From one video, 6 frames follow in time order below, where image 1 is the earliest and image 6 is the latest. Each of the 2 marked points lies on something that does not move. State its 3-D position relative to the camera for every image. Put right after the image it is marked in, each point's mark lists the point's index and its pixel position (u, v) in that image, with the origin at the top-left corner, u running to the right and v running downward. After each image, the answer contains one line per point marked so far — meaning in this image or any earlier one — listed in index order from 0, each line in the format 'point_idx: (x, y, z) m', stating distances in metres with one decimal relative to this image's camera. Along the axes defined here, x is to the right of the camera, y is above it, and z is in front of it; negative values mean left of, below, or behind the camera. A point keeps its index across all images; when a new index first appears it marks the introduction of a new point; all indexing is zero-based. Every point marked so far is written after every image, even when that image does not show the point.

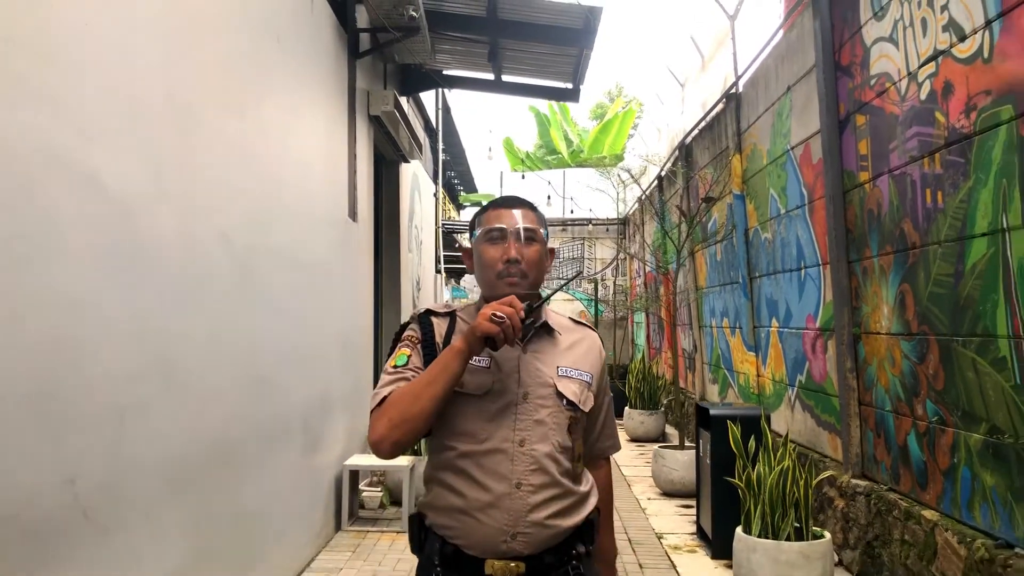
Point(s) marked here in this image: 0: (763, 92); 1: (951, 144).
0: (+1.3, +1.0, +5.1) m
1: (+1.3, +0.4, +2.9) m
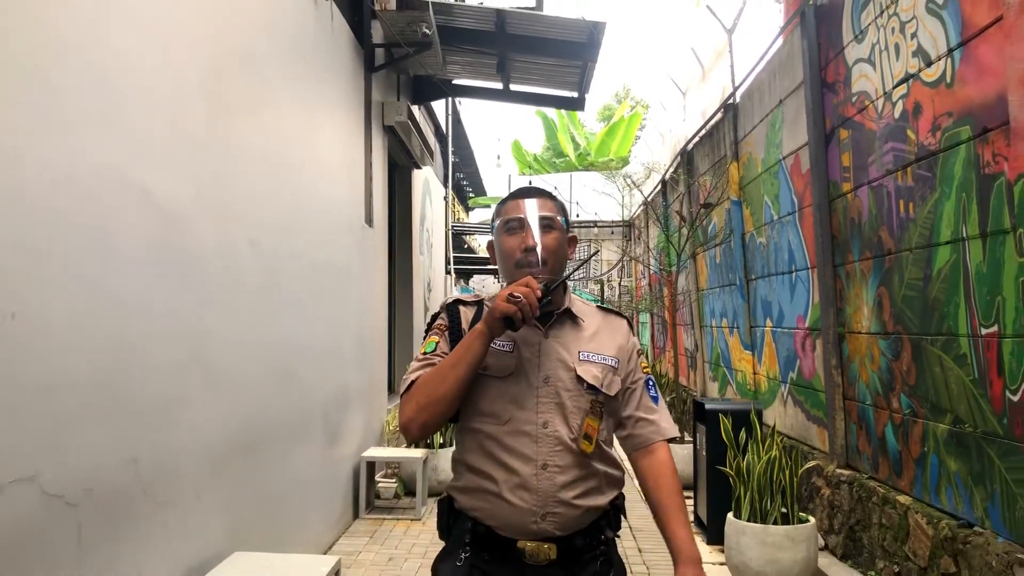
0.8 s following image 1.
0: (+1.3, +1.0, +5.3) m
1: (+1.3, +0.4, +3.1) m
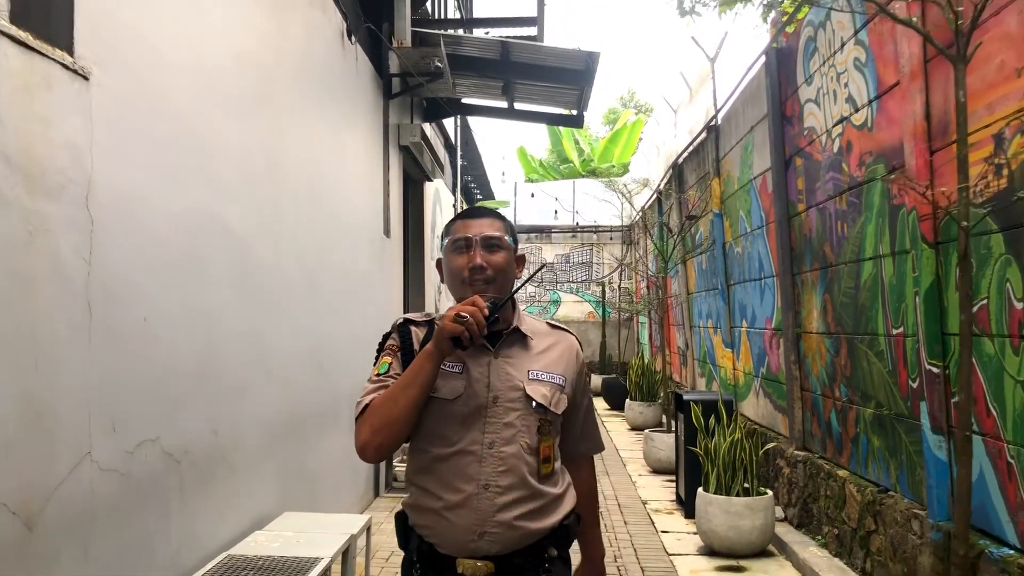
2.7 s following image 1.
0: (+1.3, +1.0, +6.0) m
1: (+1.3, +0.4, +3.8) m
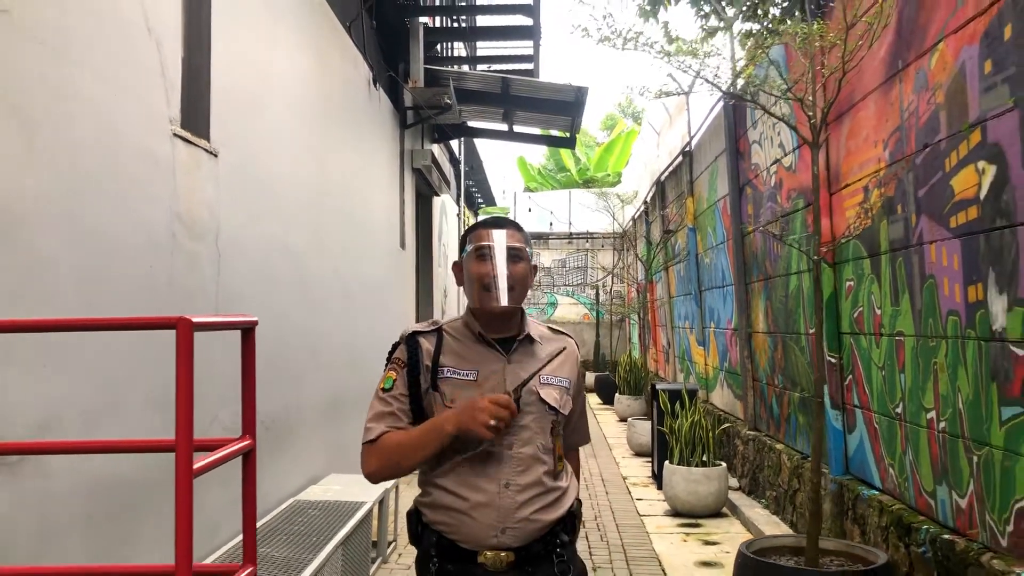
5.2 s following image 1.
0: (+1.3, +0.9, +6.9) m
1: (+1.3, +0.3, +4.7) m
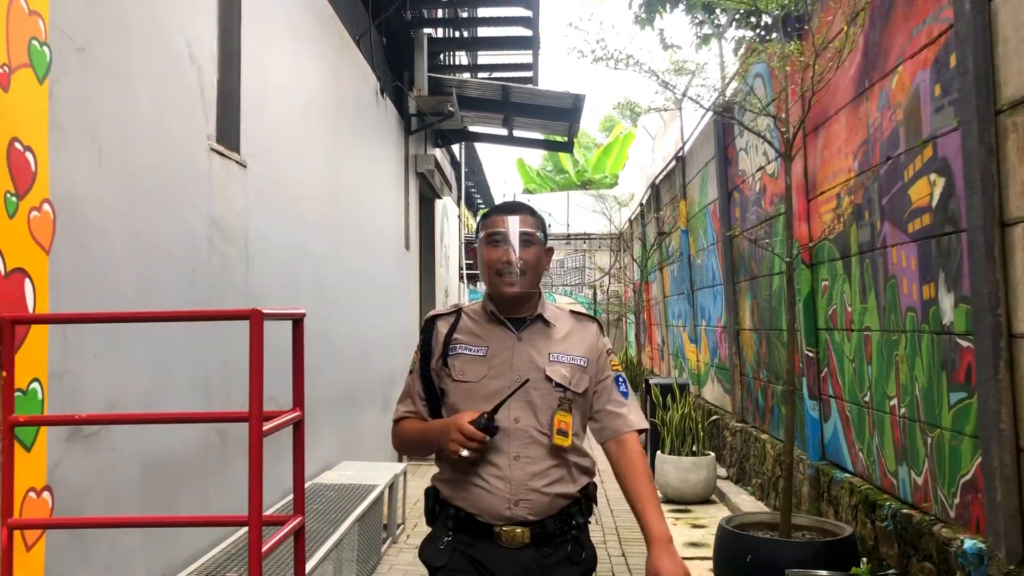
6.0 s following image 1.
0: (+1.3, +0.9, +7.2) m
1: (+1.3, +0.3, +5.0) m
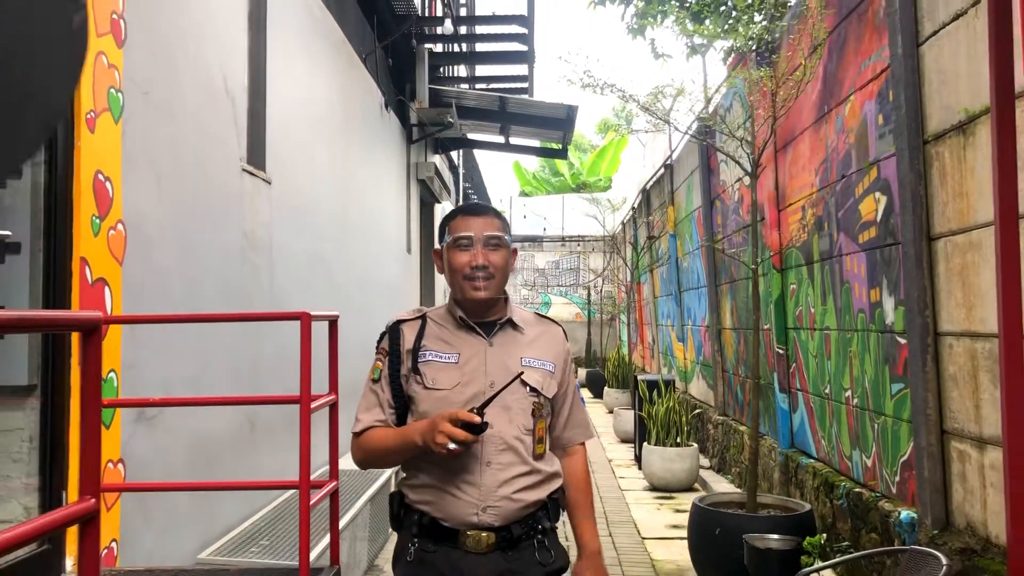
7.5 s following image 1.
0: (+1.3, +0.9, +7.6) m
1: (+1.3, +0.3, +5.4) m
